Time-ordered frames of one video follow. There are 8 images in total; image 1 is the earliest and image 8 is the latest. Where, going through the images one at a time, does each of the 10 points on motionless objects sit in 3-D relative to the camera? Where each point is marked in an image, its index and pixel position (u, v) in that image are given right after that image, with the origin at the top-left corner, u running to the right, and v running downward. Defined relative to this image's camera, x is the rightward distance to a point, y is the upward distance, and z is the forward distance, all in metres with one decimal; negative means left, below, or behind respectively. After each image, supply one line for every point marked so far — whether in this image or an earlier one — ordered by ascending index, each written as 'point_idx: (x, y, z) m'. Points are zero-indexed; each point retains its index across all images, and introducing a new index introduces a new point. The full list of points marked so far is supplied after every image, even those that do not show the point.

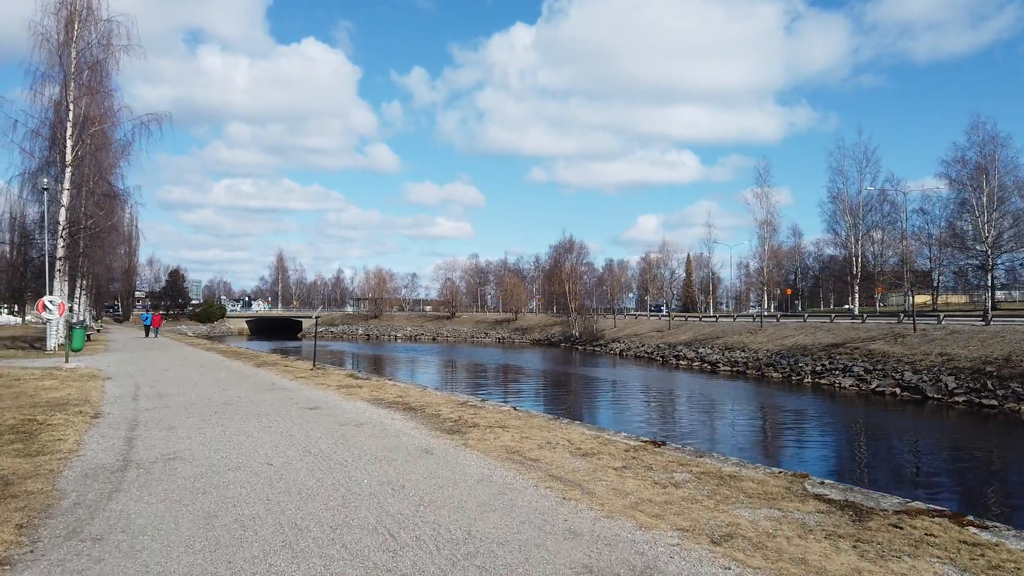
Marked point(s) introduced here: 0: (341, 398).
0: (-2.8, -1.8, +10.4) m
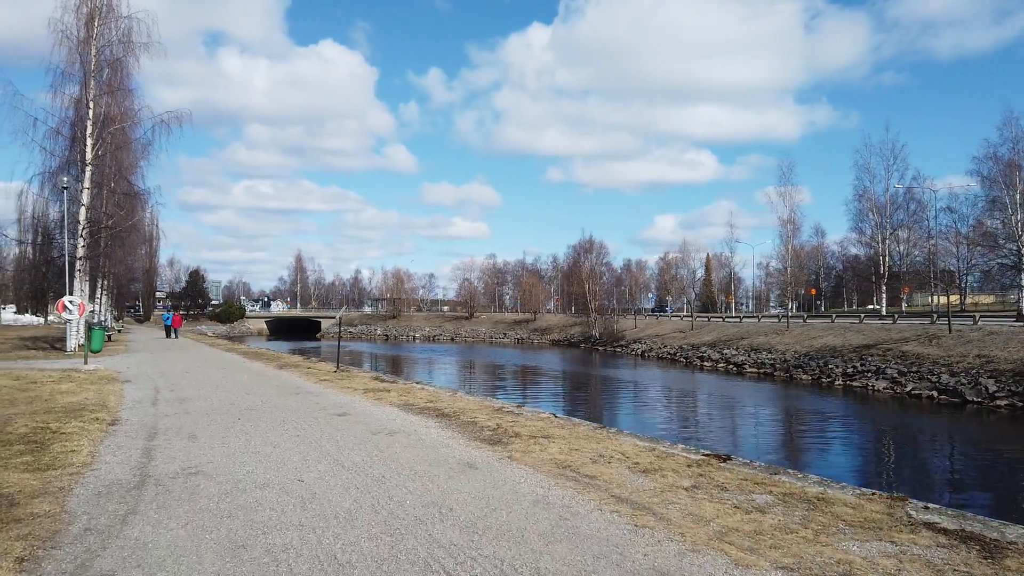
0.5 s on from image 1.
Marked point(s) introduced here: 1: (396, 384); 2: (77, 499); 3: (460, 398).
0: (-2.2, -1.8, +9.9) m
1: (-2.3, -1.9, +12.3) m
2: (-3.1, -1.5, +4.6) m
3: (-0.9, -1.8, +10.4) m
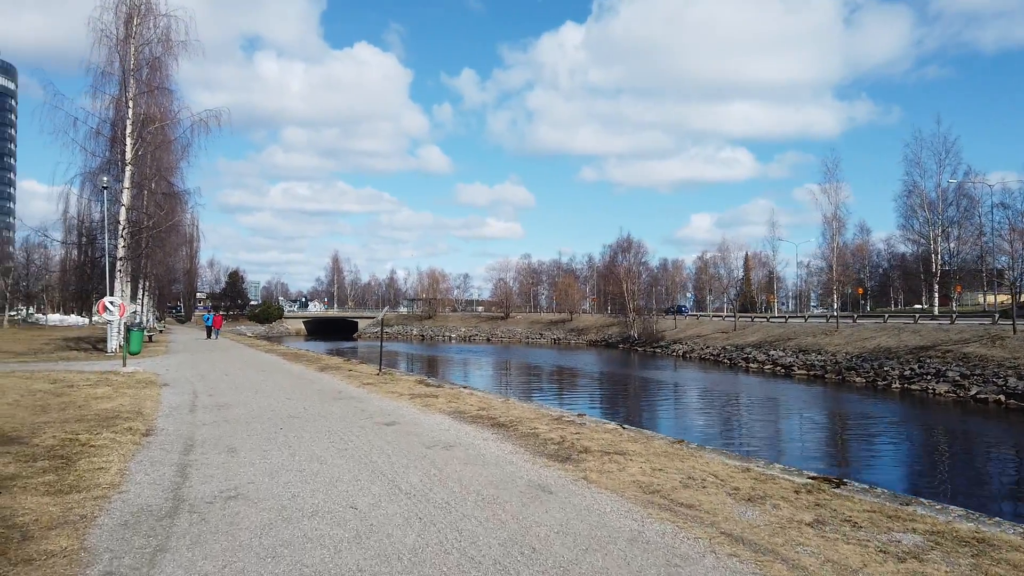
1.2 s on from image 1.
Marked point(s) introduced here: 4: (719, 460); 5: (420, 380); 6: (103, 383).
0: (-1.4, -1.8, +9.2) m
1: (-1.3, -1.9, +11.6) m
2: (-2.5, -1.5, +3.9) m
3: (0.0, -1.8, +9.6) m
4: (+2.1, -1.7, +6.4) m
5: (-1.9, -1.9, +13.1) m
6: (-7.1, -1.7, +11.0) m
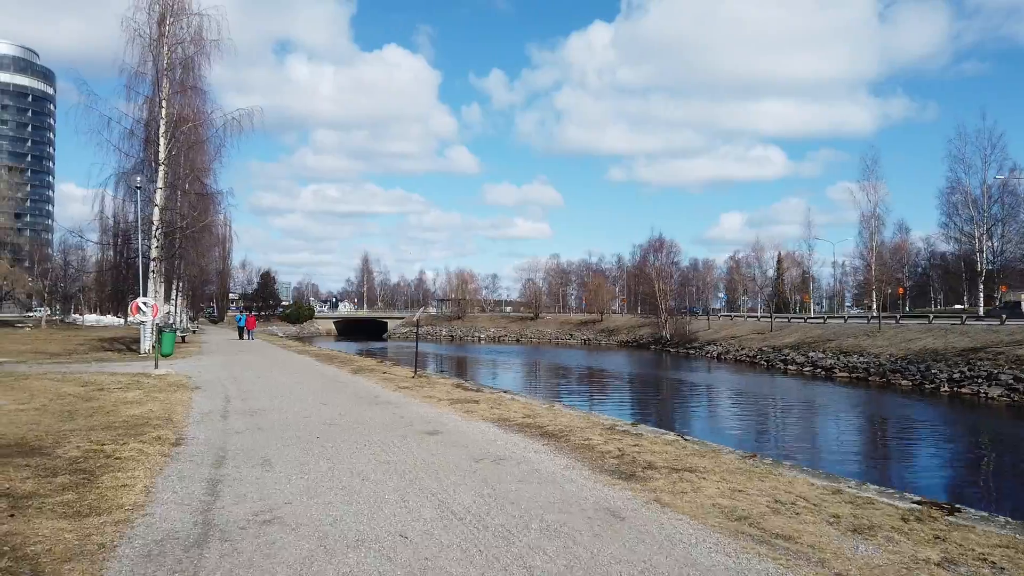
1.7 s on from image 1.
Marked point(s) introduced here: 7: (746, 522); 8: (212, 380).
0: (-0.7, -1.8, +8.6) m
1: (-0.5, -1.8, +11.1) m
2: (-2.1, -1.5, +3.4) m
3: (+0.7, -1.8, +9.0) m
4: (+2.6, -1.7, +5.7) m
5: (-1.1, -1.9, +12.6) m
6: (-6.4, -1.7, +10.7) m
7: (+1.6, -1.6, +4.5) m
8: (-6.0, -1.8, +12.7) m
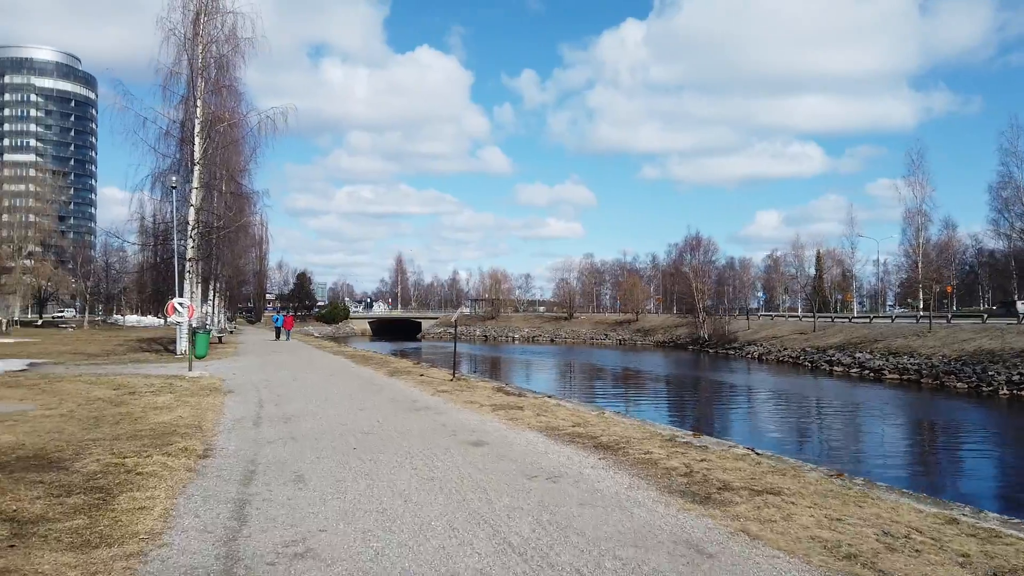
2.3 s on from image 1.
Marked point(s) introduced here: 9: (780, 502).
0: (-0.1, -1.7, +8.0) m
1: (+0.2, -1.8, +10.5) m
2: (-1.8, -1.5, +2.9) m
3: (+1.3, -1.7, +8.4) m
4: (+3.1, -1.7, +4.9) m
5: (-0.3, -1.9, +12.0) m
6: (-5.6, -1.7, +10.4) m
7: (+2.0, -1.6, +3.8) m
8: (-5.2, -1.8, +12.4) m
9: (+2.0, -1.6, +4.8) m
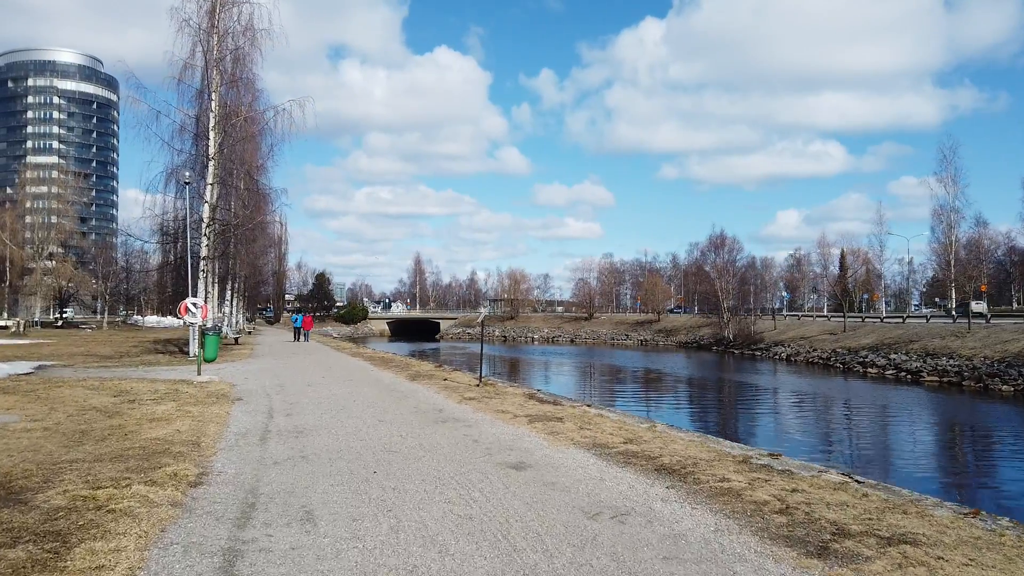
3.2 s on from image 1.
0: (+0.4, -1.7, +7.0) m
1: (+0.7, -1.8, +9.4) m
2: (-1.4, -1.4, +1.9) m
3: (+1.8, -1.7, +7.3) m
4: (+3.4, -1.6, +3.8) m
5: (+0.3, -1.8, +10.9) m
6: (-5.1, -1.6, +9.5) m
7: (+2.4, -1.6, +2.7) m
8: (-4.6, -1.8, +11.5) m
9: (+2.4, -1.6, +3.7) m
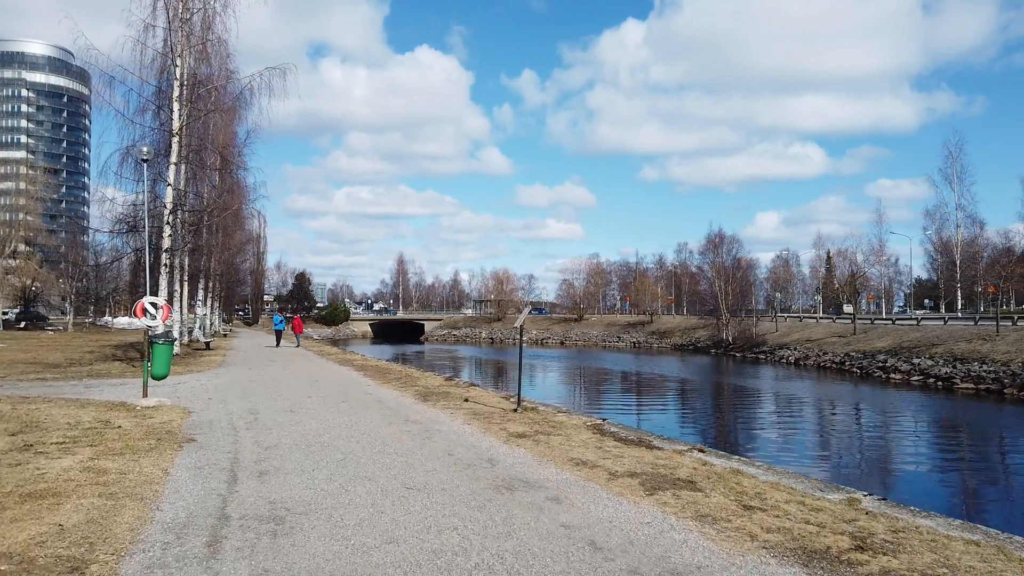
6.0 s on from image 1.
0: (+1.3, -1.6, +3.9) m
1: (+1.6, -1.7, +6.4) m
2: (-0.4, -1.3, -1.2) m
3: (+2.7, -1.6, +4.3) m
4: (+4.4, -1.5, +0.8) m
5: (+1.1, -1.8, +7.9) m
6: (-4.3, -1.5, +6.3) m
7: (+3.4, -1.5, -0.3) m
8: (-3.8, -1.7, +8.3) m
9: (+3.4, -1.5, +0.7) m
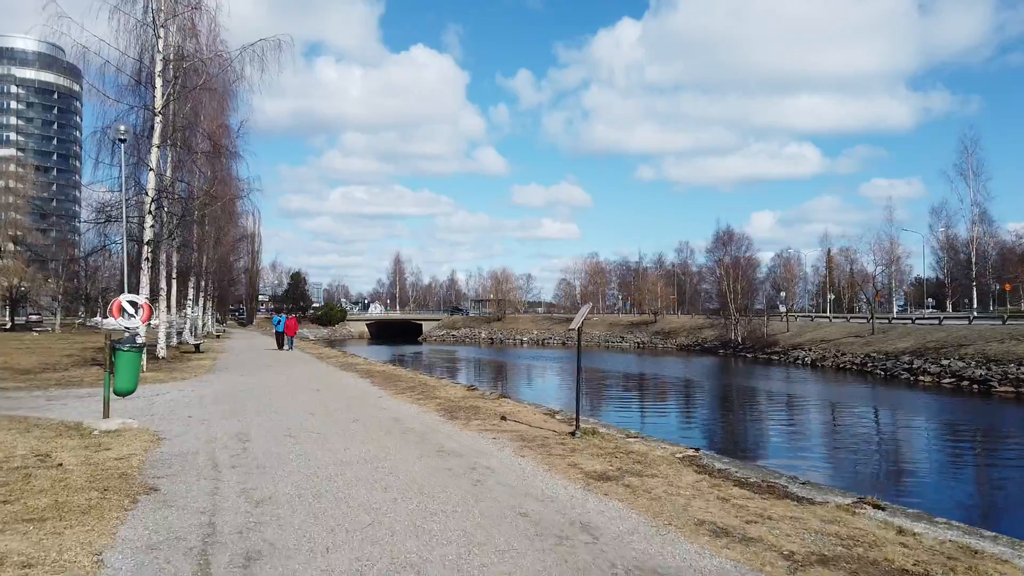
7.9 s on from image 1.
0: (+2.0, -1.5, +1.9) m
1: (+2.3, -1.6, +4.4) m
2: (+0.4, -1.2, -3.2) m
3: (+3.4, -1.5, +2.3) m
4: (+5.2, -1.4, -1.2) m
5: (+1.8, -1.7, +5.9) m
6: (-3.6, -1.5, +4.2) m
7: (+4.2, -1.4, -2.3) m
8: (-3.1, -1.6, +6.2) m
9: (+4.2, -1.4, -1.3) m
